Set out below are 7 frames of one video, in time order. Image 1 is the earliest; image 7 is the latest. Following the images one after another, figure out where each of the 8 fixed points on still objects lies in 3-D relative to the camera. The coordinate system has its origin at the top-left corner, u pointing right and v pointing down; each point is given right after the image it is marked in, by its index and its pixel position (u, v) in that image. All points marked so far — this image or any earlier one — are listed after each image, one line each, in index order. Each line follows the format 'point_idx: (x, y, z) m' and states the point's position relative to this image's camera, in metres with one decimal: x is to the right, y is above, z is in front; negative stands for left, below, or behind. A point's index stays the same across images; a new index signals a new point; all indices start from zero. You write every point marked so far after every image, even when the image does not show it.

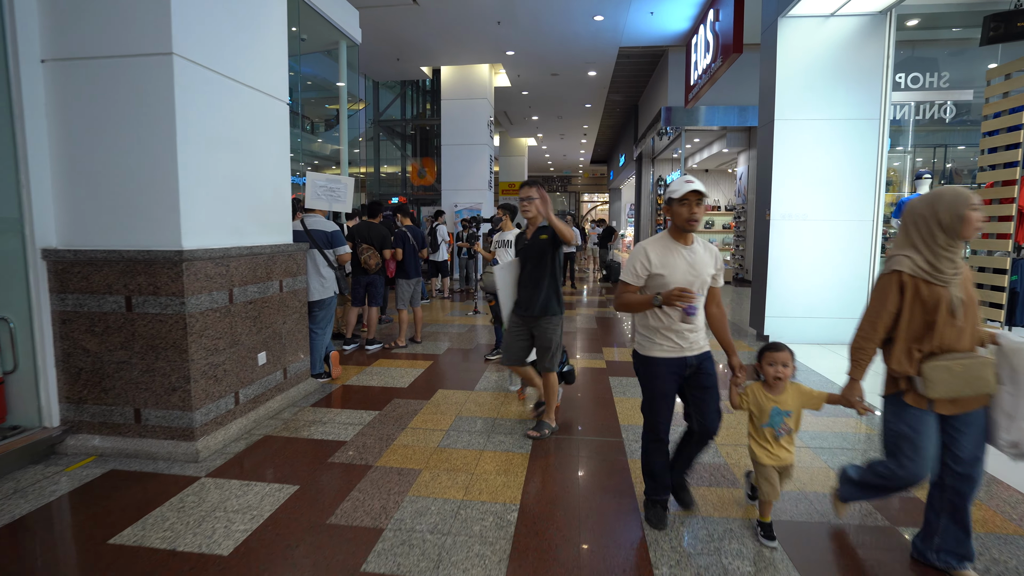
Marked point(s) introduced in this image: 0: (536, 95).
0: (+0.7, +5.3, +14.9) m
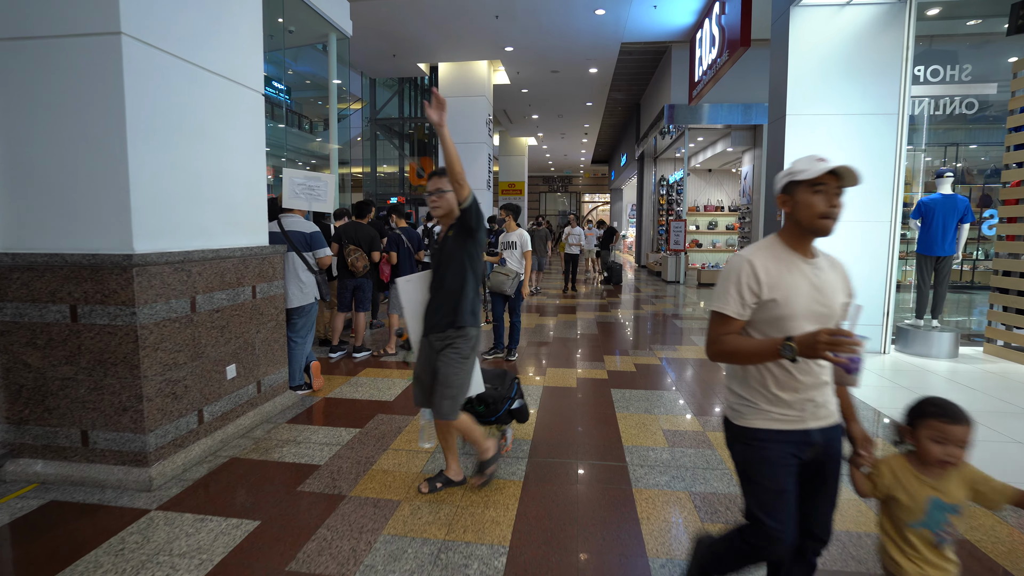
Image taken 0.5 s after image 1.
0: (+0.6, +5.3, +14.6) m
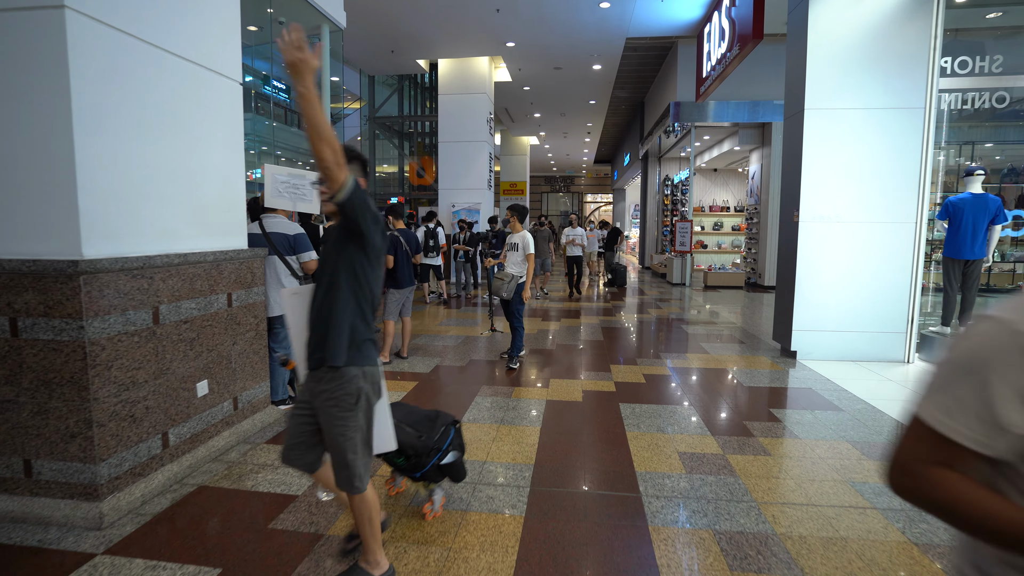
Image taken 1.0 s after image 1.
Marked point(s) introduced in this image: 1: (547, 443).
0: (+0.7, +5.2, +14.3) m
1: (+0.2, -0.9, +3.2) m
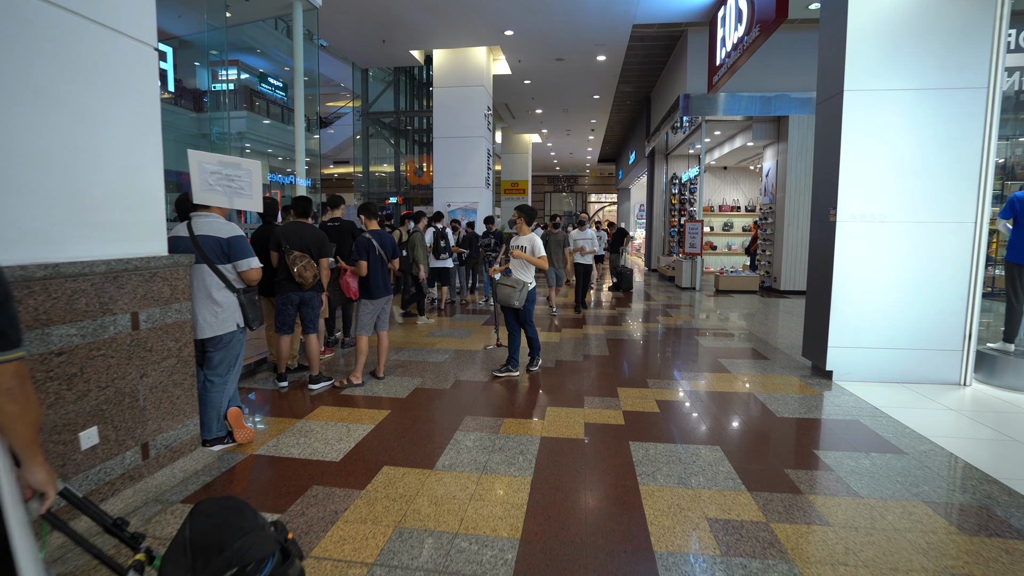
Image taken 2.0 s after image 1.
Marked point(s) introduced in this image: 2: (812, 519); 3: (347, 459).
0: (+0.7, +5.2, +13.6) m
1: (+0.1, -1.0, +2.5) m
2: (+1.3, -1.0, +2.3) m
3: (-0.9, -1.0, +3.0) m
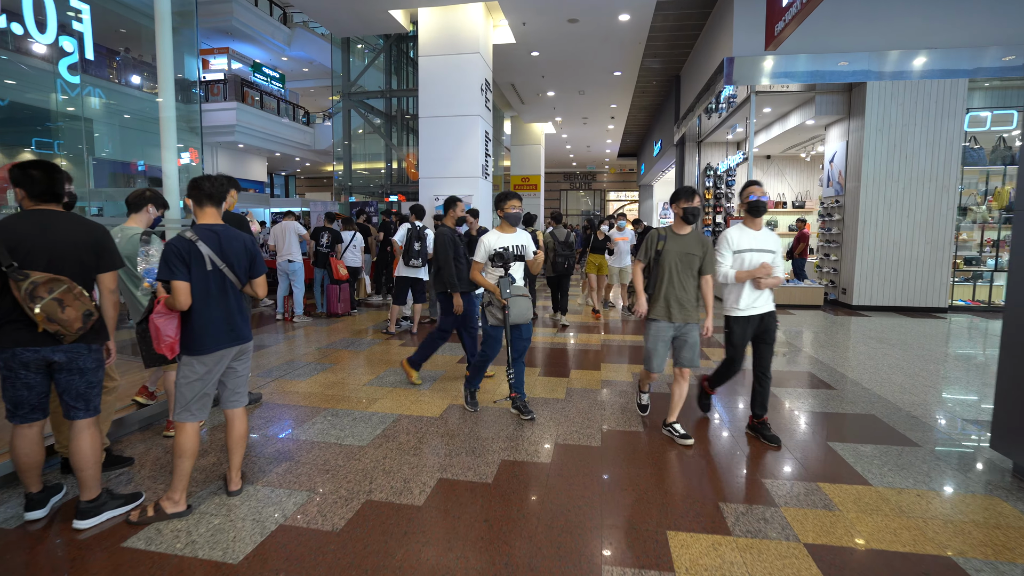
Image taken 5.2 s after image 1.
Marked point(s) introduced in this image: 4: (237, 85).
0: (+0.8, +4.9, +11.5) m
1: (-0.1, -1.2, +0.4) m
2: (+1.0, -1.2, +0.2) m
3: (-1.2, -1.1, +0.9) m
4: (-9.7, +7.1, +19.0) m
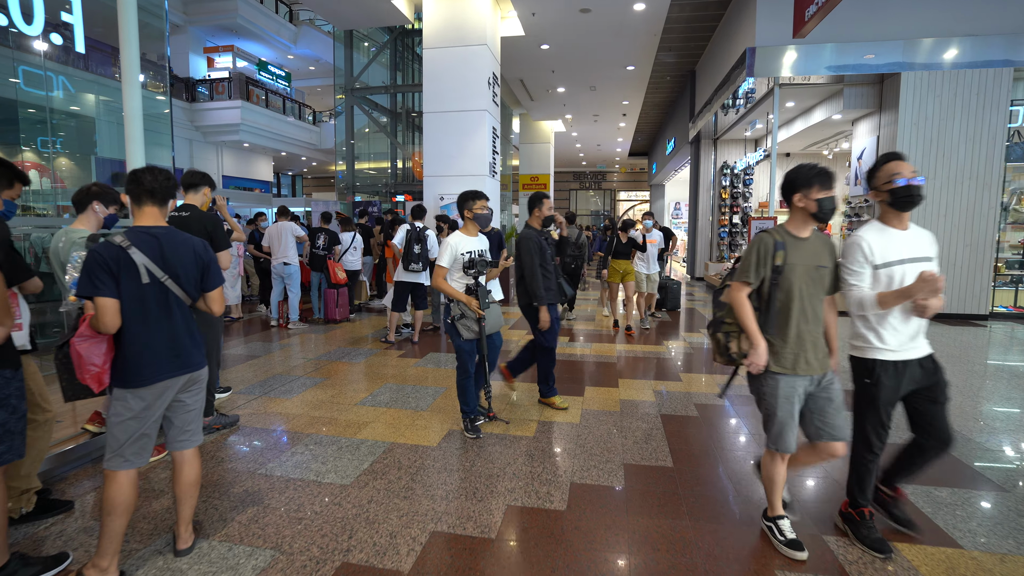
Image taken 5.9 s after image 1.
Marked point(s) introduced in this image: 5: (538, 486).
0: (+1.0, +4.9, +11.0) m
1: (-0.1, -1.3, -0.1) m
2: (+1.0, -1.3, -0.3) m
3: (-1.2, -1.2, +0.5) m
4: (-9.4, +7.1, +18.7) m
5: (+0.2, -1.0, +2.8) m
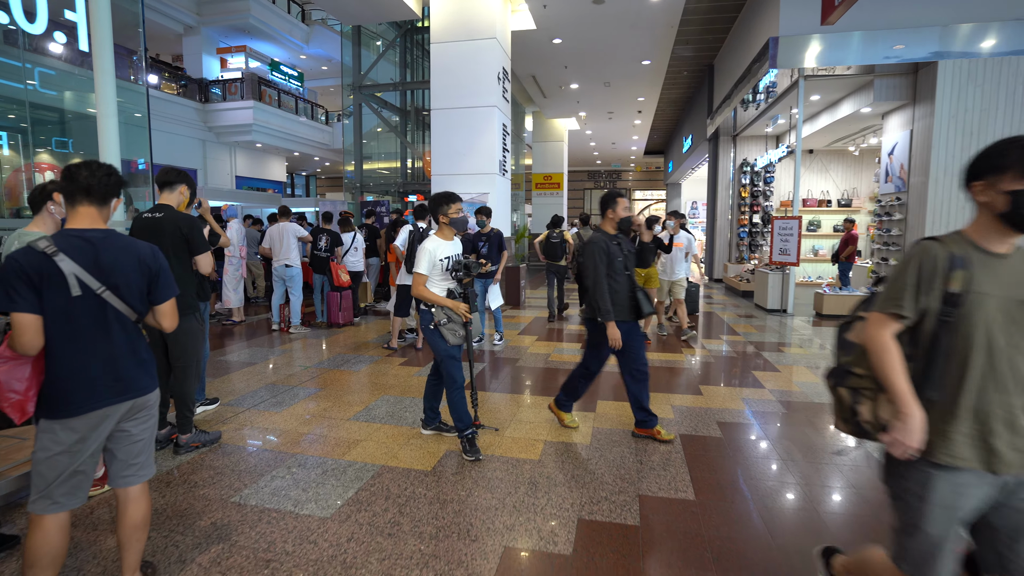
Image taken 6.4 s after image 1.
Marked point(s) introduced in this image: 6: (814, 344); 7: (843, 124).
0: (+1.2, +4.8, +10.6) m
1: (-0.2, -1.3, -0.4) m
2: (+0.9, -1.3, -0.6) m
3: (-1.2, -1.2, +0.2) m
4: (-9.0, +7.1, +18.6) m
5: (+0.2, -1.1, +2.5) m
6: (+3.7, -0.8, +6.5) m
7: (+5.8, +2.9, +9.5) m
